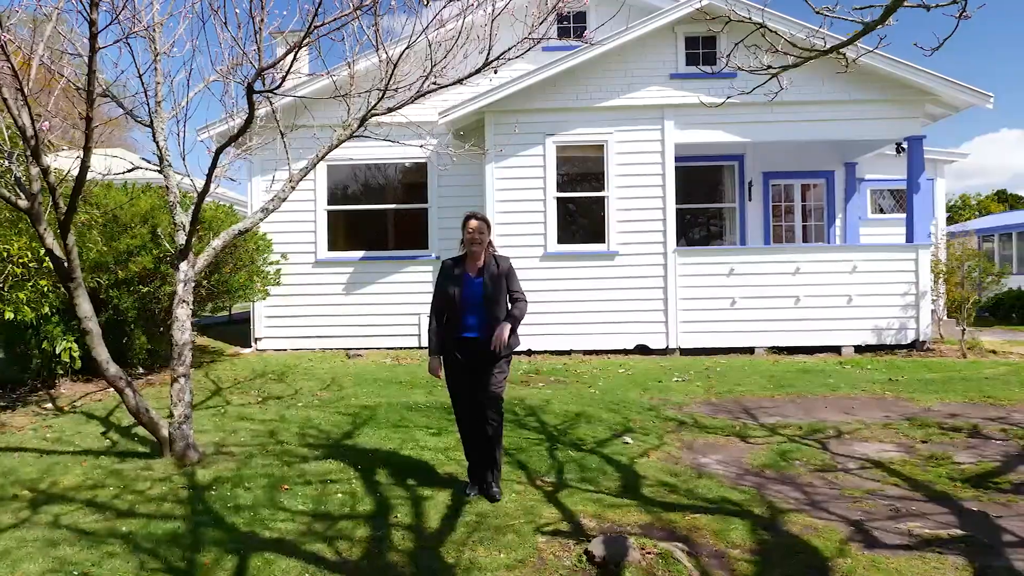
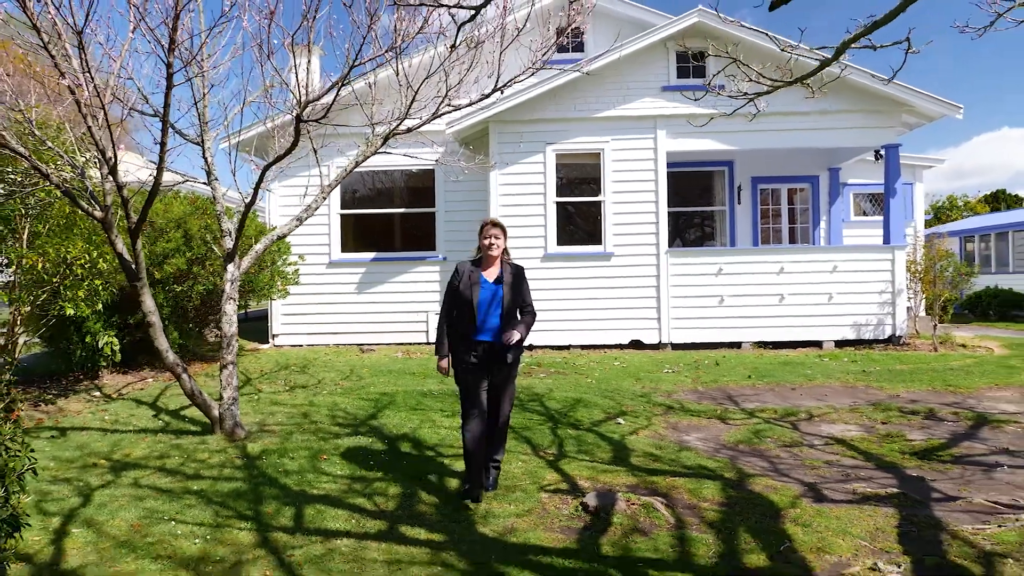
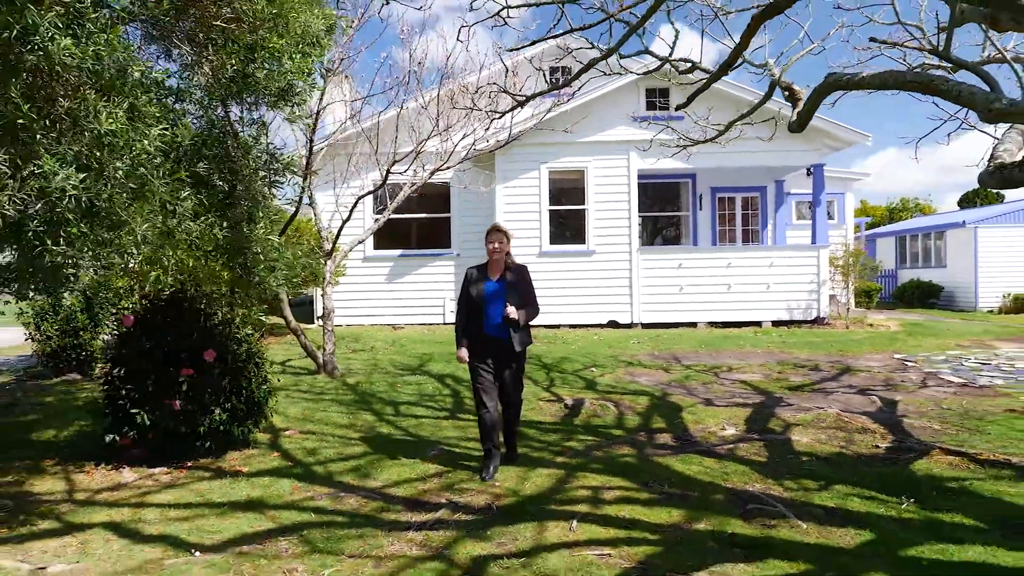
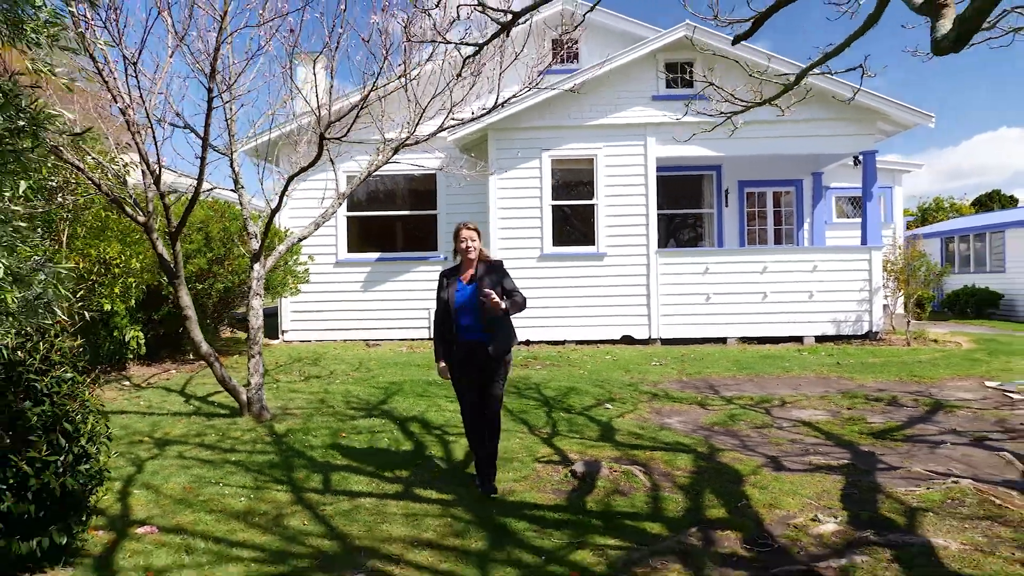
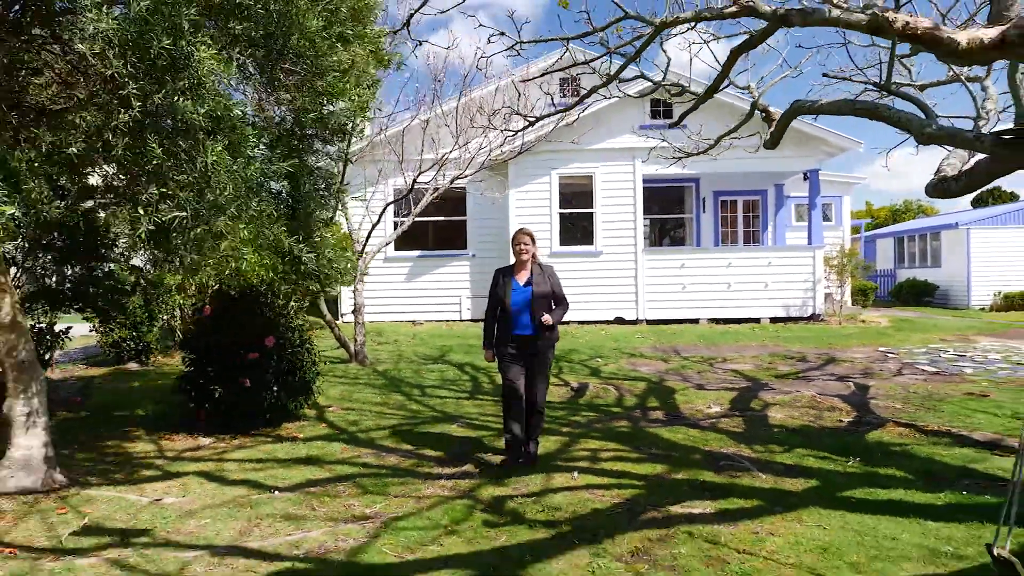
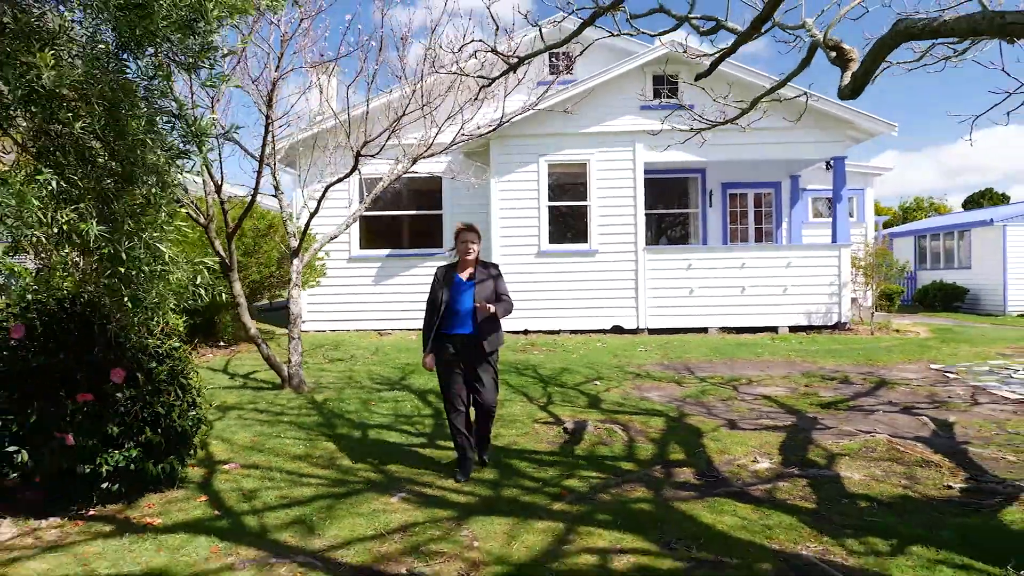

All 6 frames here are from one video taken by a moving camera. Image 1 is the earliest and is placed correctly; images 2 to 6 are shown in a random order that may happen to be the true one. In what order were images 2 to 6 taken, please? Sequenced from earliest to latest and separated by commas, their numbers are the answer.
2, 4, 6, 3, 5
